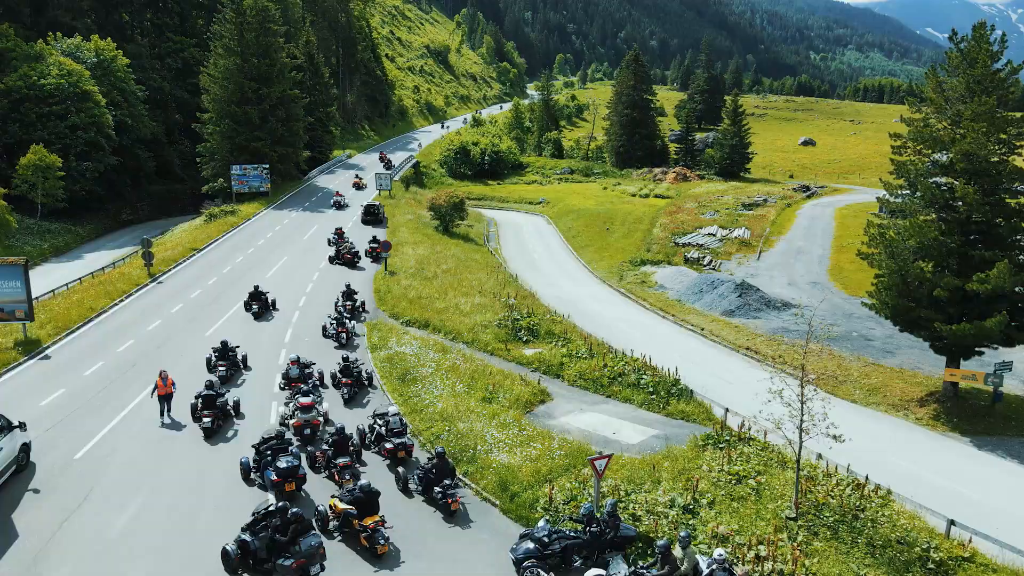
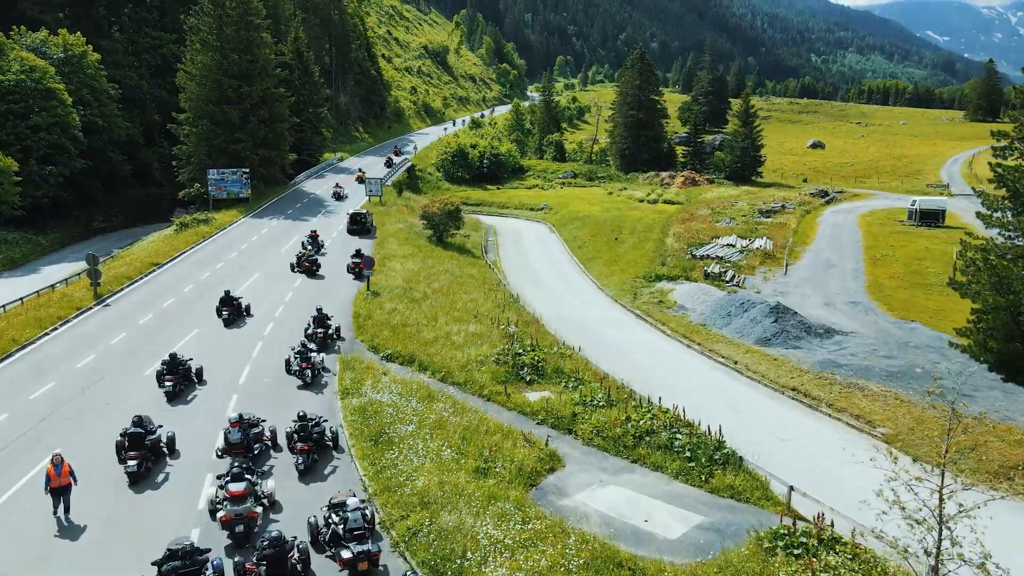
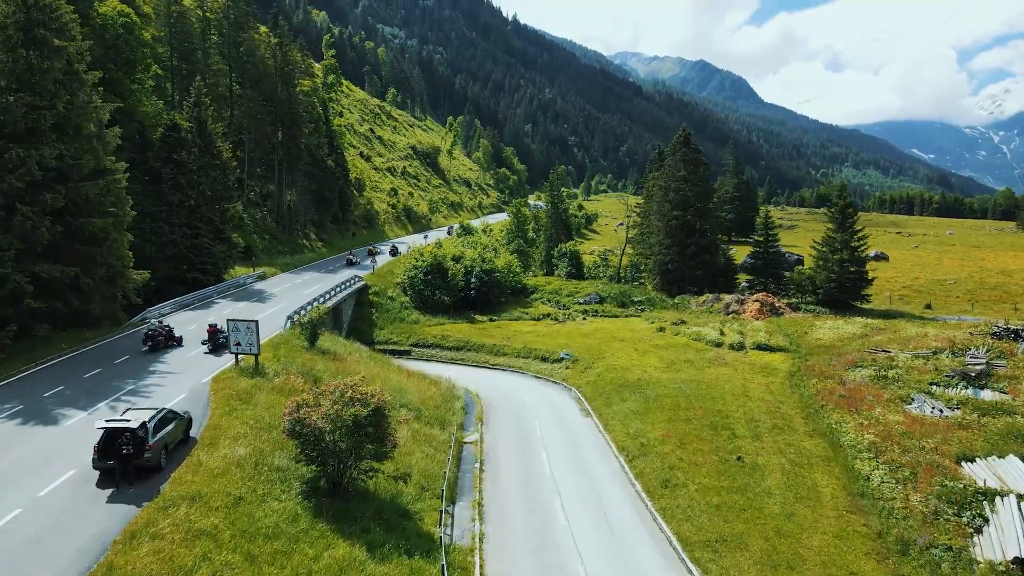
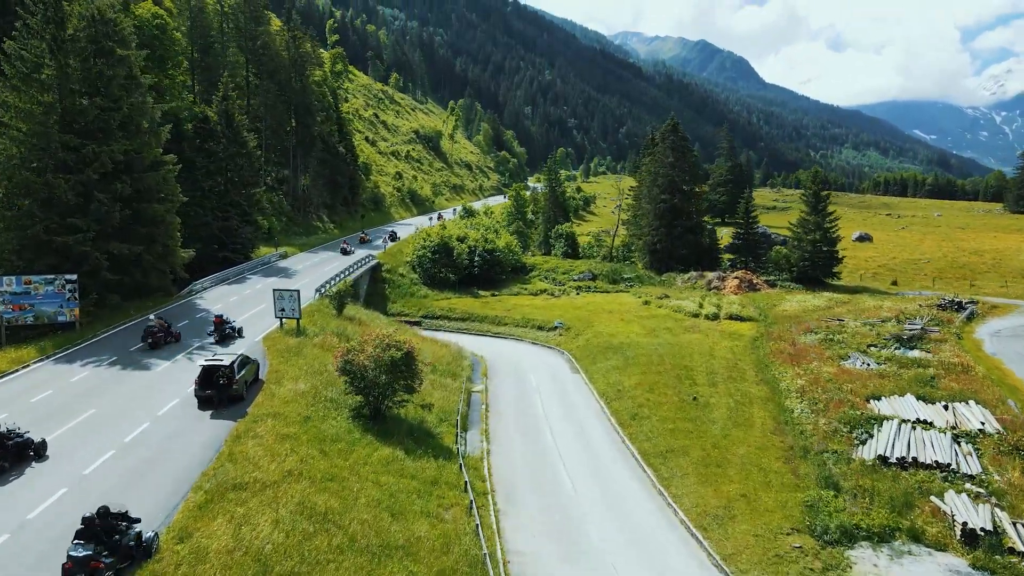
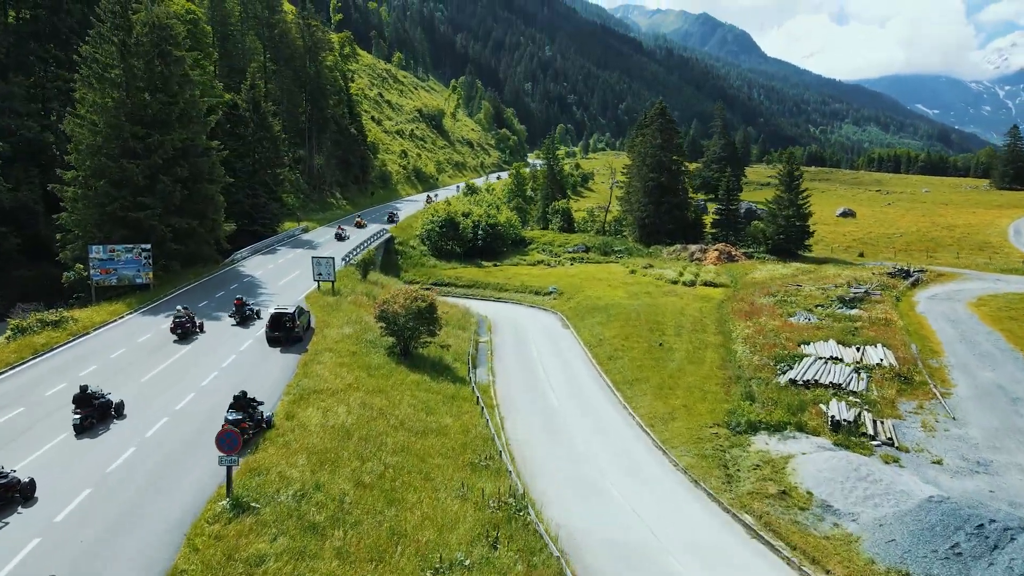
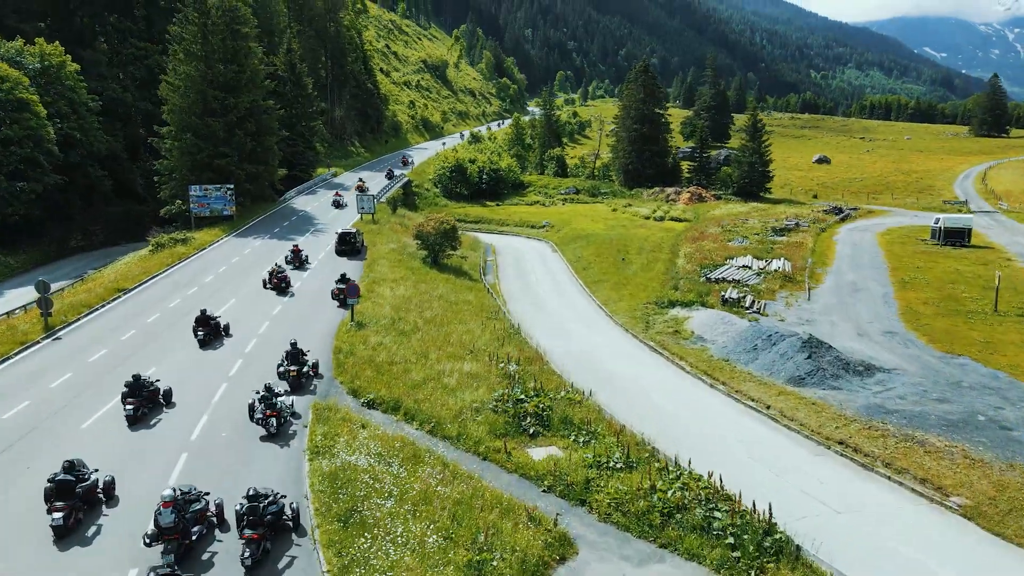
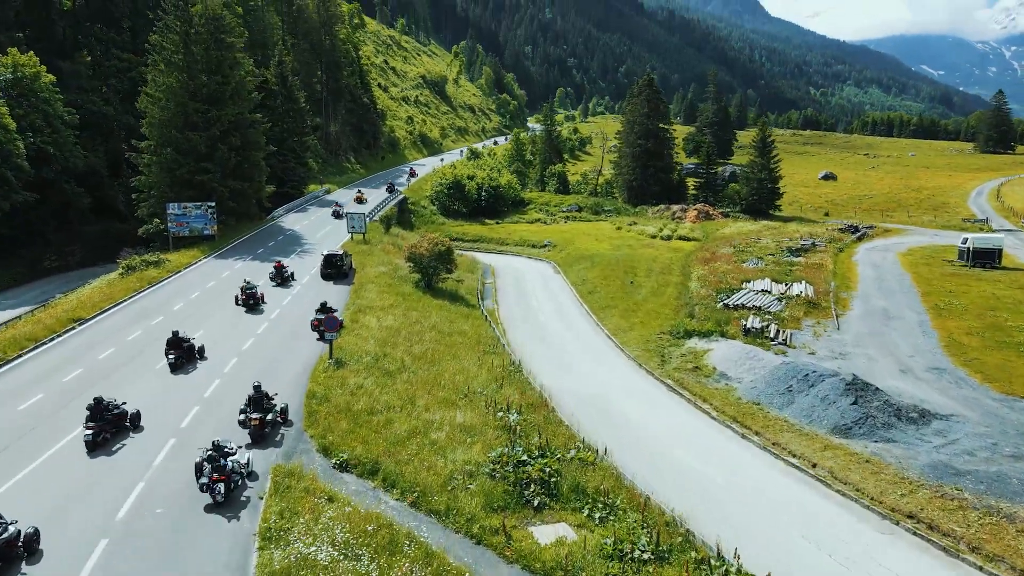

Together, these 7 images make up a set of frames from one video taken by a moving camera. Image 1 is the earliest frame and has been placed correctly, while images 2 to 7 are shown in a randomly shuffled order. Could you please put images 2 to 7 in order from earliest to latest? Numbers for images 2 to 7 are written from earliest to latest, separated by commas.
2, 6, 7, 5, 4, 3
